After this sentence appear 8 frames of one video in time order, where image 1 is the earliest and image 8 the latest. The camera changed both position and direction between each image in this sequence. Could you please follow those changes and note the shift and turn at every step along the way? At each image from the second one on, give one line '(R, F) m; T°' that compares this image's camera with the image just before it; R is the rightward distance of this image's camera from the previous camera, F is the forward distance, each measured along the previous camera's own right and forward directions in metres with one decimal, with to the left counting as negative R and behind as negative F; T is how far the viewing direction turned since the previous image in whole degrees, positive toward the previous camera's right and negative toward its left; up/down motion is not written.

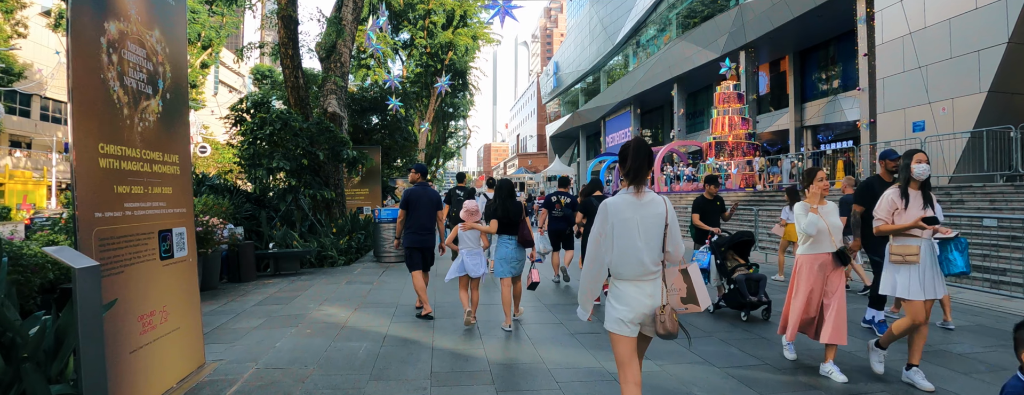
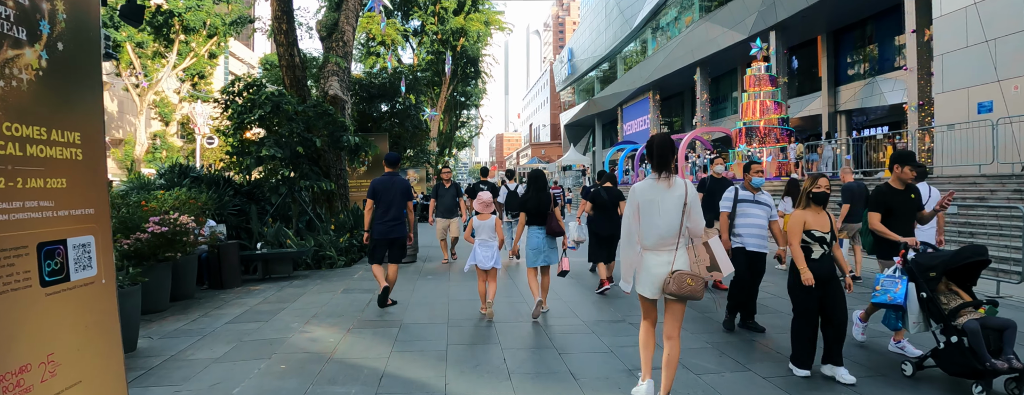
(-0.2, +1.3) m; -1°
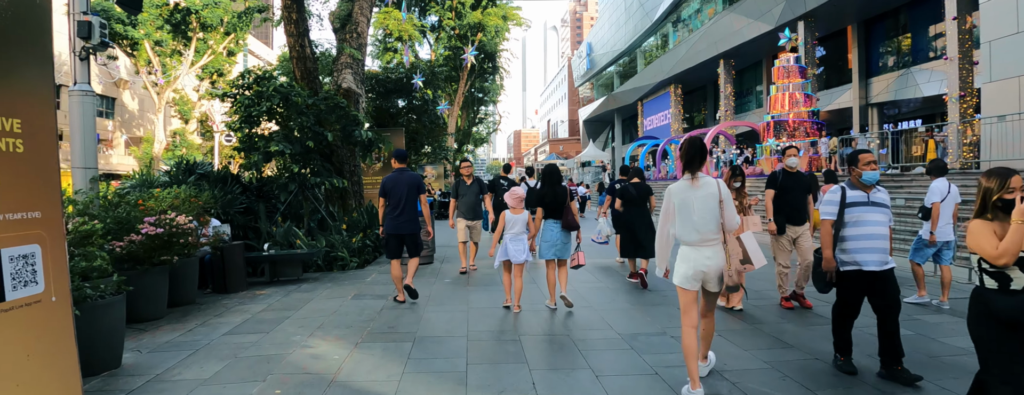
(-0.1, +0.6) m; -2°
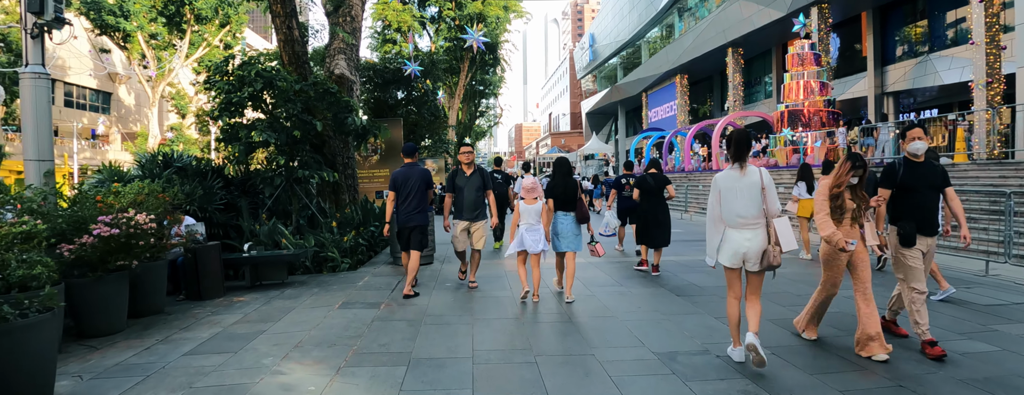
(-0.1, +0.8) m; 0°
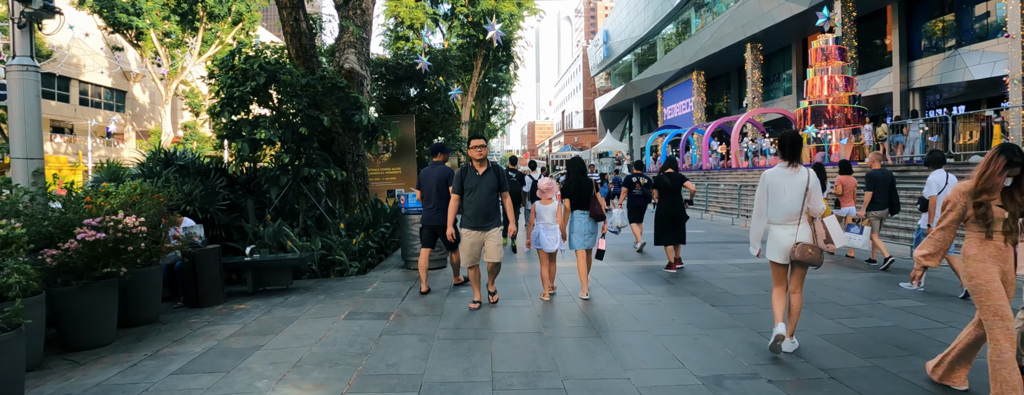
(-0.1, +0.5) m; -1°
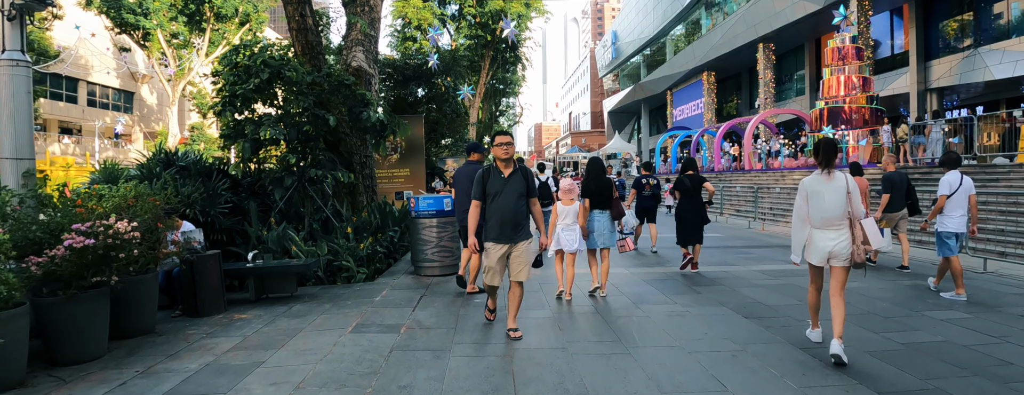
(-0.1, +0.3) m; -1°
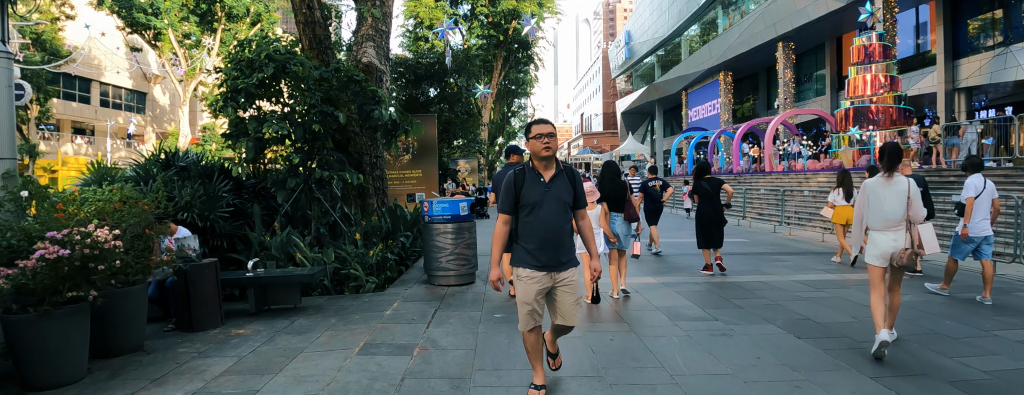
(-0.1, +0.5) m; -1°
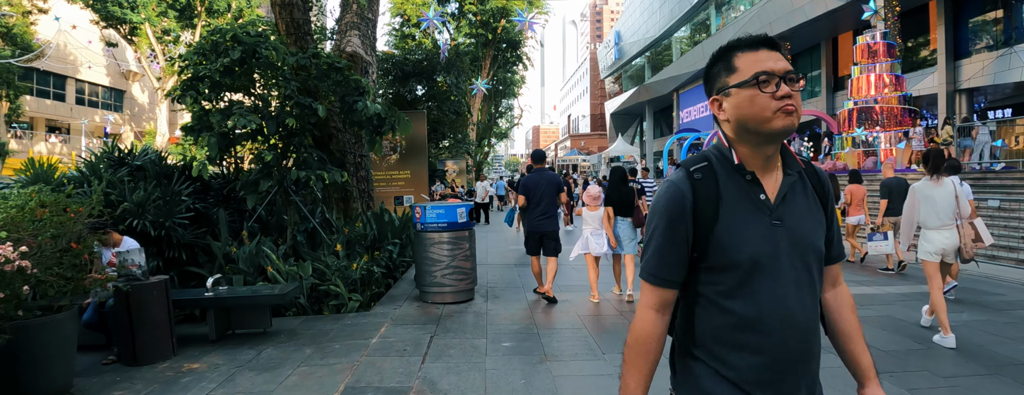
(-0.2, +0.8) m; +1°
